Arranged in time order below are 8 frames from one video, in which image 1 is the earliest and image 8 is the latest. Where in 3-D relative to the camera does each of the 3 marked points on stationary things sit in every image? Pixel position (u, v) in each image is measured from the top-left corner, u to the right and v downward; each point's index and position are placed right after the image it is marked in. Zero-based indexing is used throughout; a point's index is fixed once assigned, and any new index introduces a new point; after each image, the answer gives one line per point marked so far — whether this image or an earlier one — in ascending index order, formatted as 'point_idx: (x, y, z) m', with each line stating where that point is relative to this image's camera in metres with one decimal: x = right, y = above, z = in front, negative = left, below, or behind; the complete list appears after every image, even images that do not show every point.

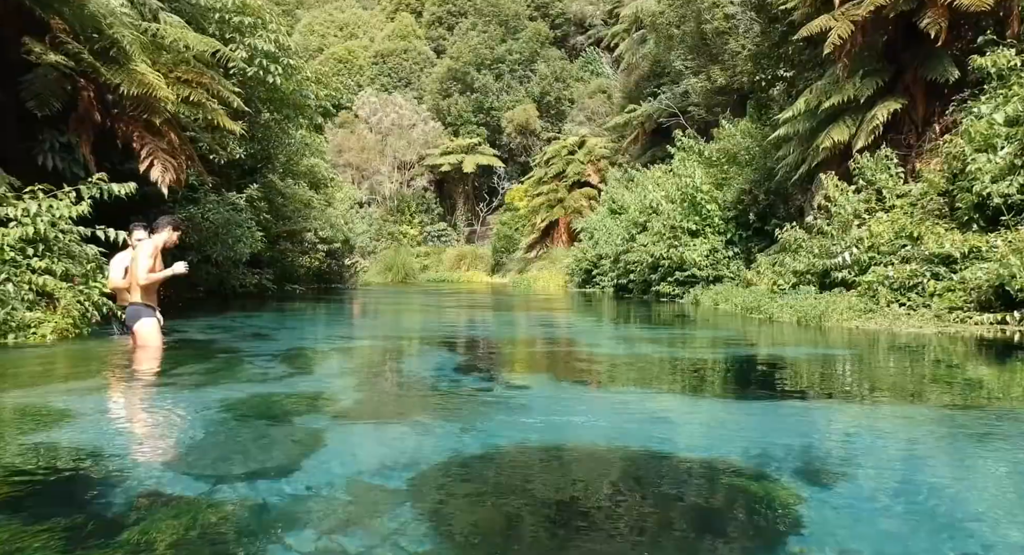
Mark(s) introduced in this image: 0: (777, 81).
0: (+5.2, +3.8, +16.4) m
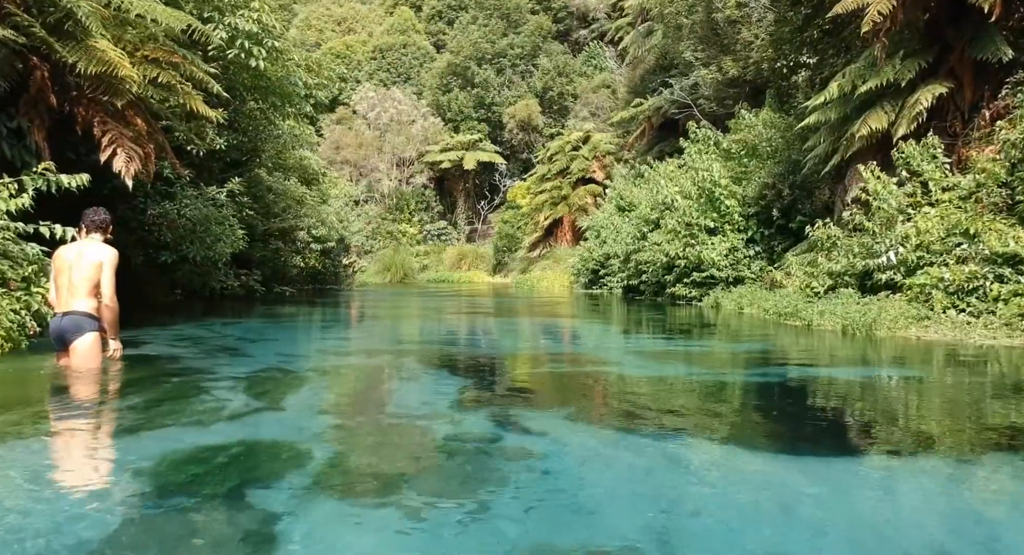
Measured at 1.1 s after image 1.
0: (+5.2, +3.8, +15.4) m
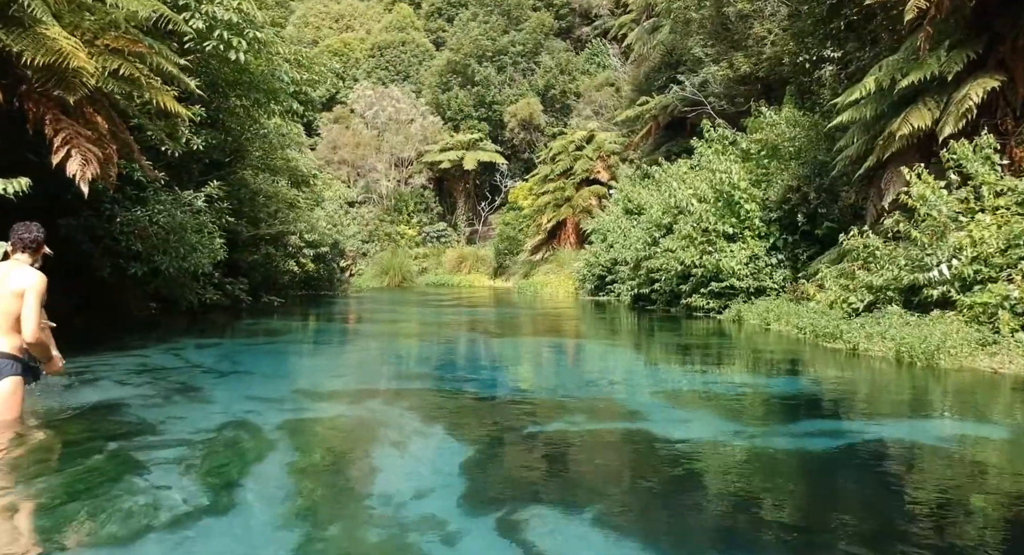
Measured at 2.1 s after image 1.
0: (+5.3, +3.7, +14.4) m
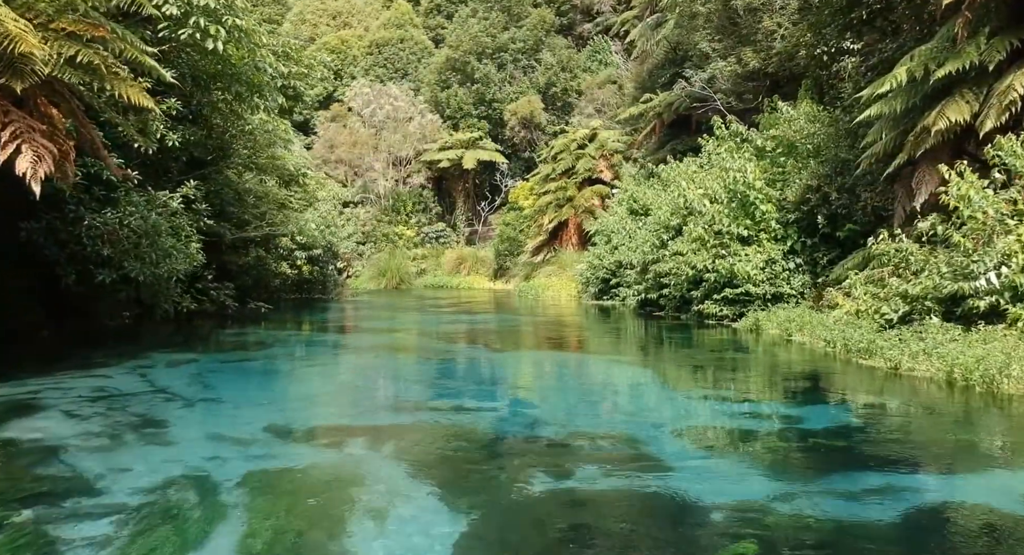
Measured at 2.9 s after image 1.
0: (+5.3, +3.6, +13.6) m
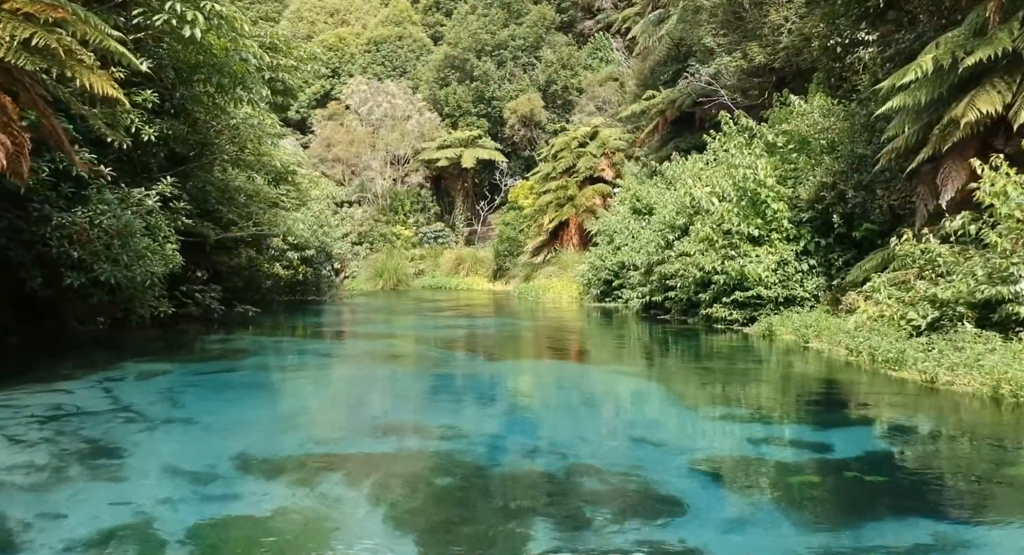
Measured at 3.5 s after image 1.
0: (+5.3, +3.6, +13.0) m
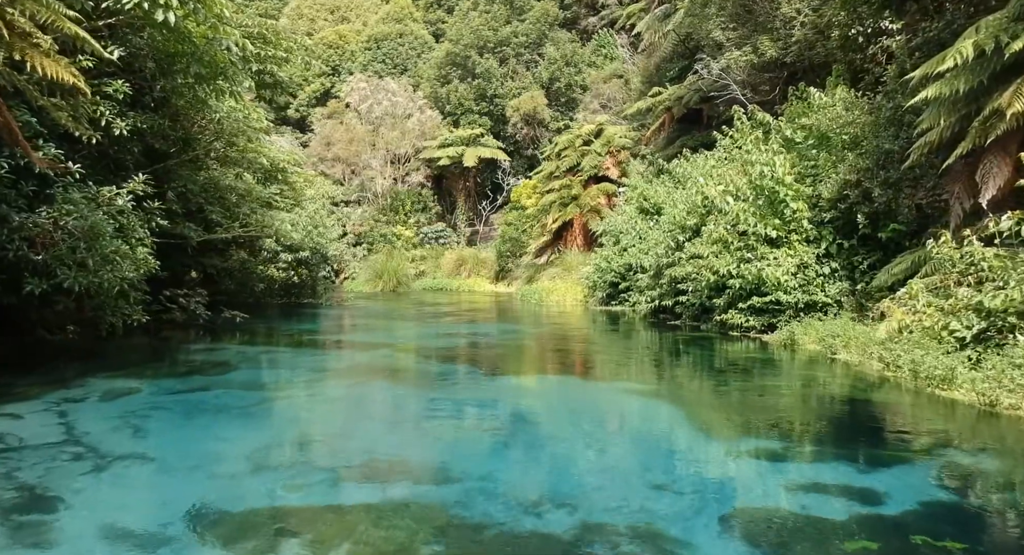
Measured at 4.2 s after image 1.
0: (+5.3, +3.5, +12.3) m
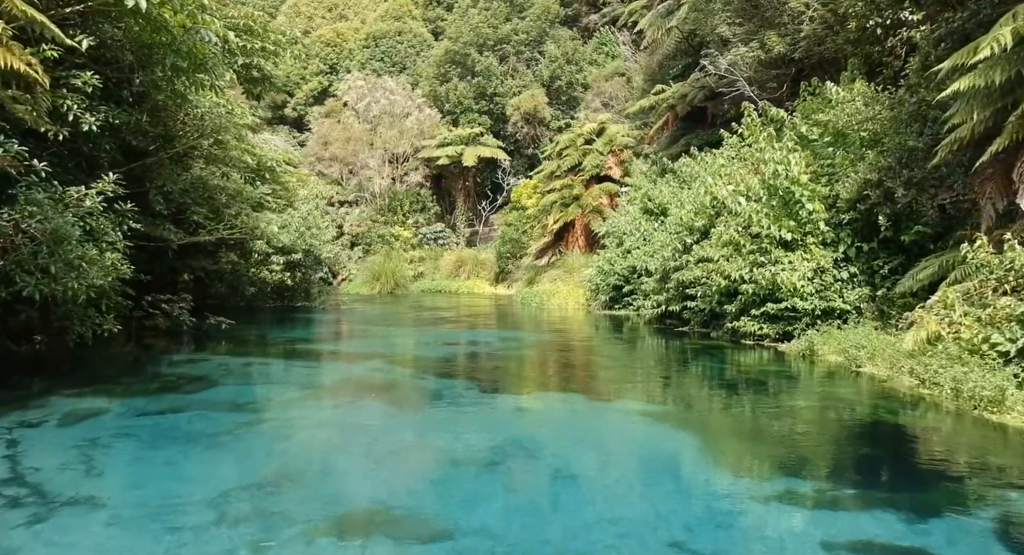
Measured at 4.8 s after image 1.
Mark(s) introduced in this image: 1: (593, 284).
0: (+5.3, +3.4, +11.7) m
1: (+1.8, -0.1, +18.4) m
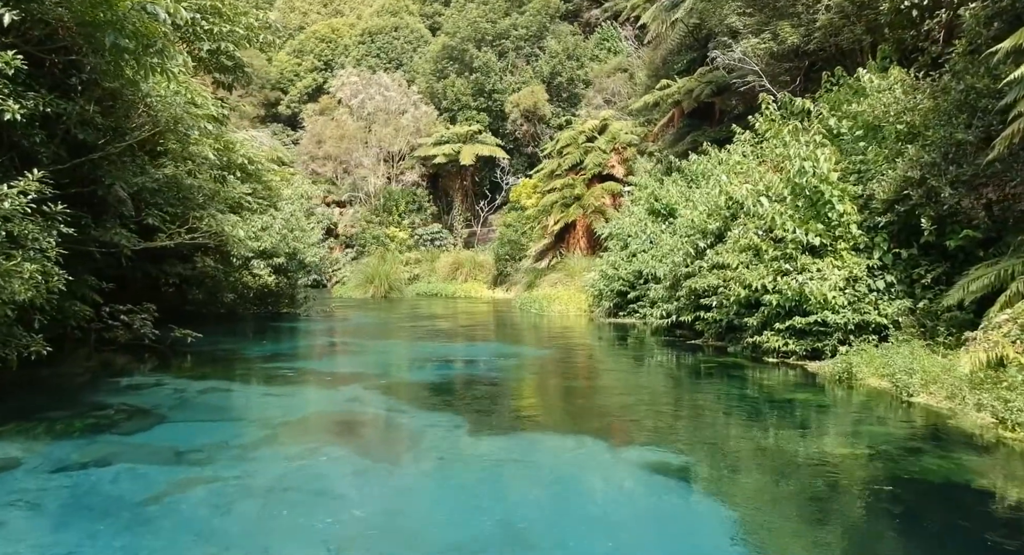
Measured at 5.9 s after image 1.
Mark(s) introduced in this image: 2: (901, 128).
0: (+5.3, +3.3, +10.6) m
1: (+1.7, -0.3, +17.2) m
2: (+4.3, +1.6, +9.3) m
